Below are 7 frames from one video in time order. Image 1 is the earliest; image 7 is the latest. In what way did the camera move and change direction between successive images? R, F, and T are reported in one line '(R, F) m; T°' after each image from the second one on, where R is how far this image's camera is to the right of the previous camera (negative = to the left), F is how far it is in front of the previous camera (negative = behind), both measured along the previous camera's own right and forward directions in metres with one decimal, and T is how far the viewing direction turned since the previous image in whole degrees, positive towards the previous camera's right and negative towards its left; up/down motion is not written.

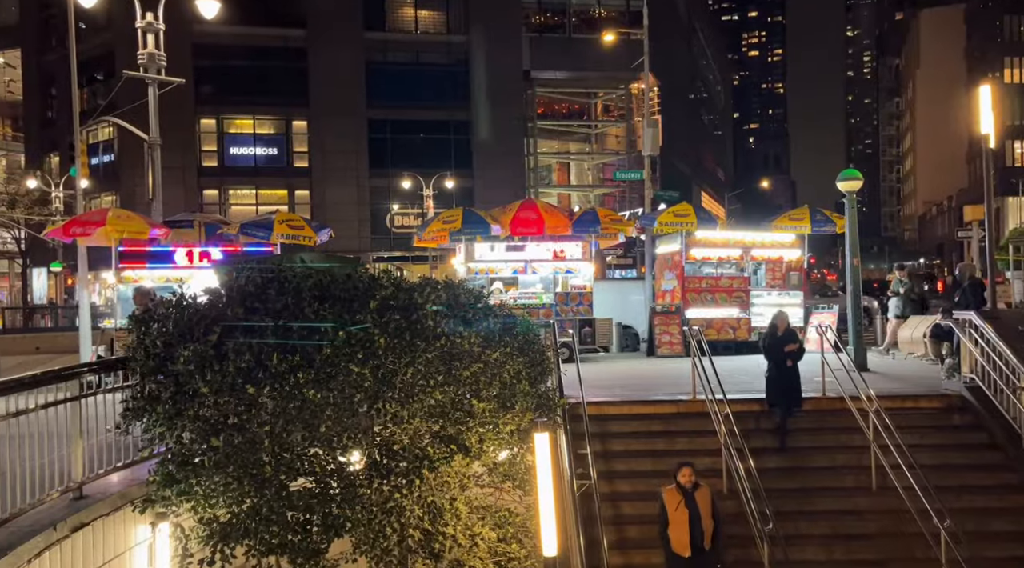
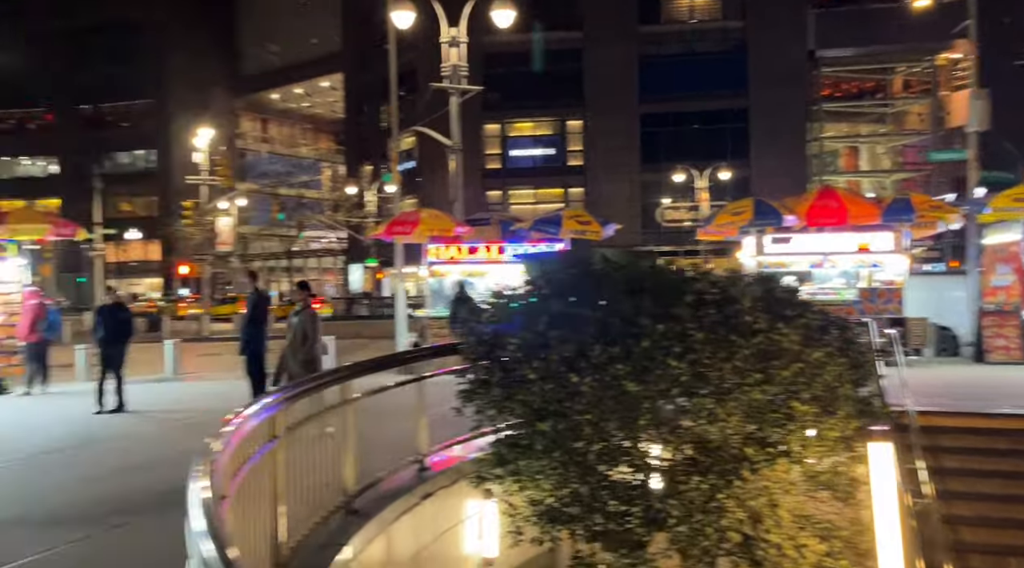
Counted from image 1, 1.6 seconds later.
(-0.3, 0.0) m; -18°
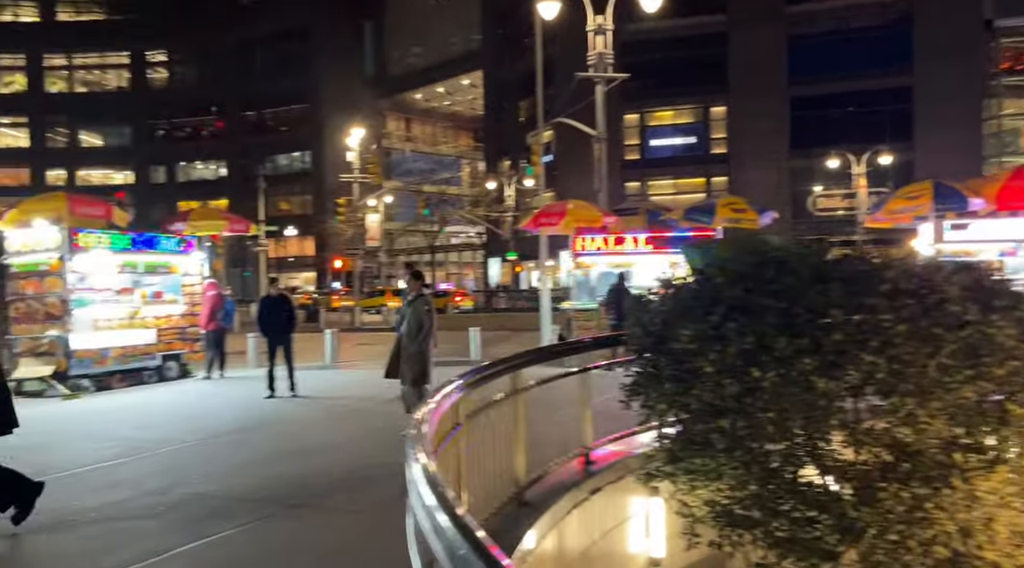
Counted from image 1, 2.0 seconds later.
(-0.2, +0.2) m; -9°
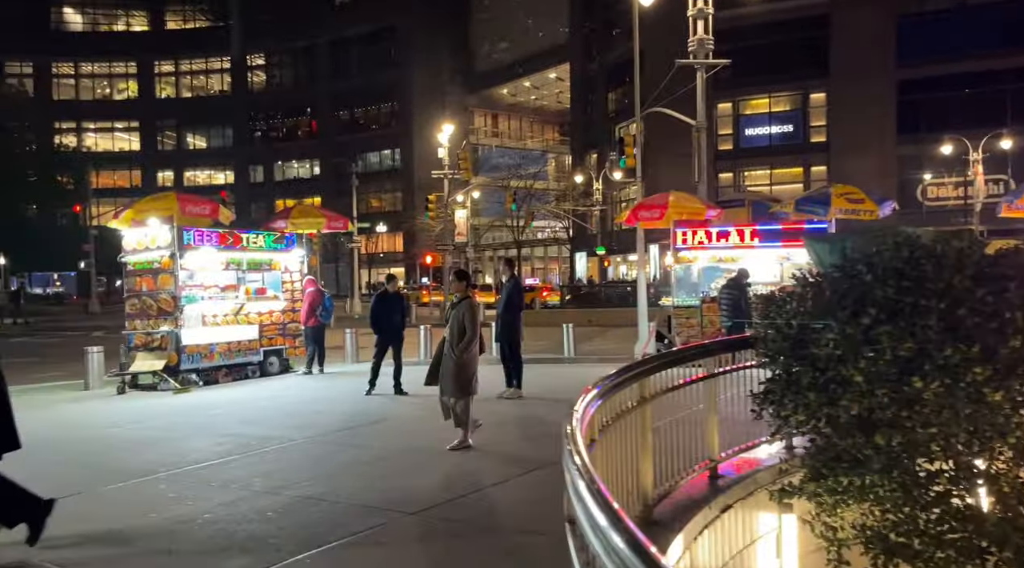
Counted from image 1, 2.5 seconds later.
(-0.2, +0.4) m; -6°
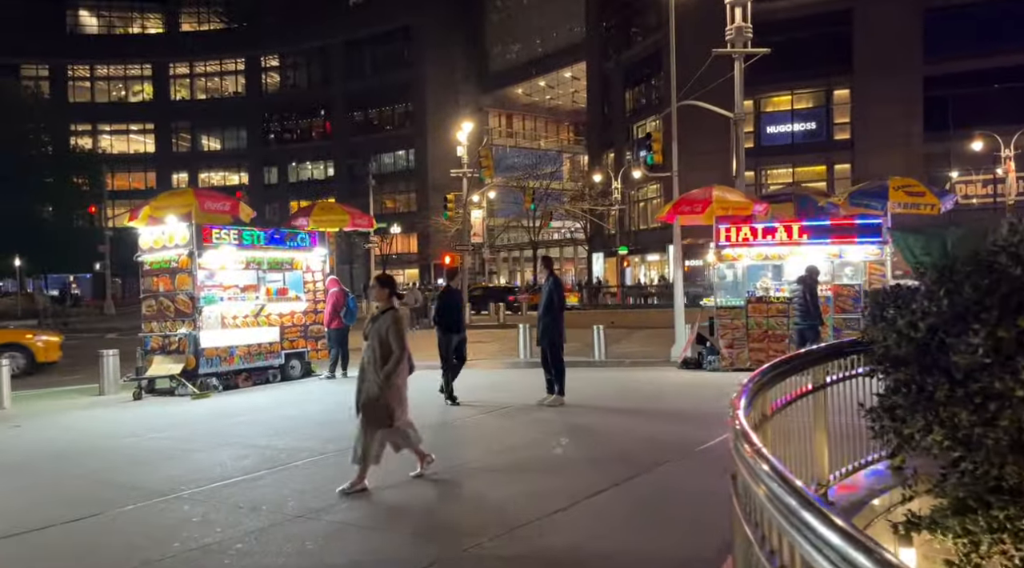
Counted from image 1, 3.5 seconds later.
(-0.4, +0.8) m; -1°
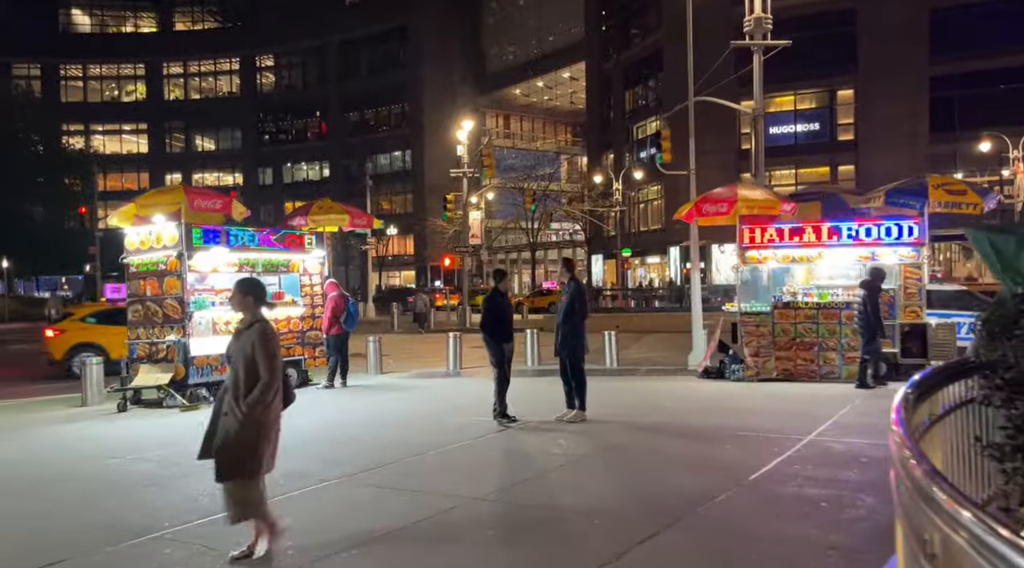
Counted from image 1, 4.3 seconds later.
(-0.3, +0.9) m; 0°
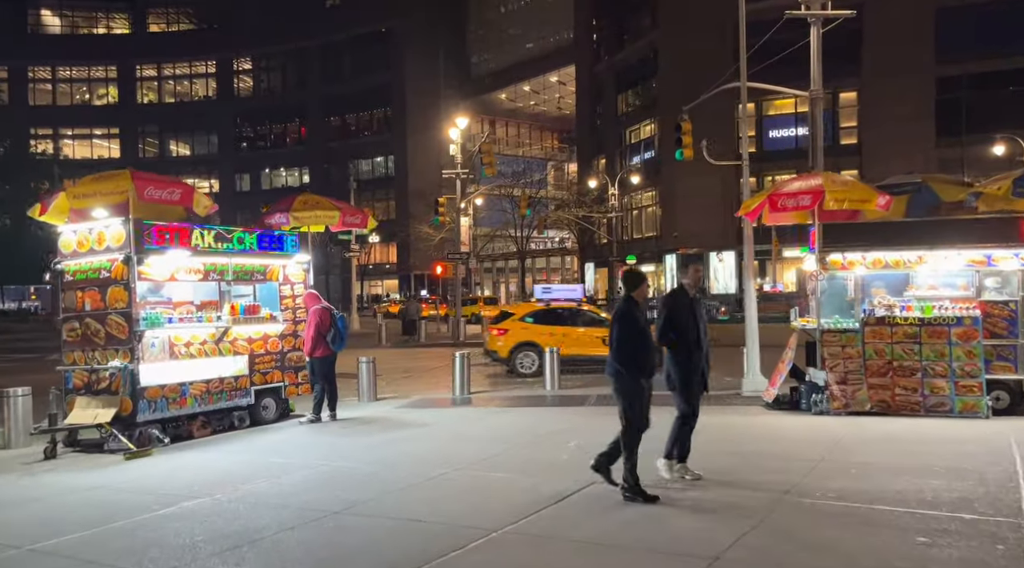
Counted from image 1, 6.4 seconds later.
(-0.7, +2.7) m; +1°
